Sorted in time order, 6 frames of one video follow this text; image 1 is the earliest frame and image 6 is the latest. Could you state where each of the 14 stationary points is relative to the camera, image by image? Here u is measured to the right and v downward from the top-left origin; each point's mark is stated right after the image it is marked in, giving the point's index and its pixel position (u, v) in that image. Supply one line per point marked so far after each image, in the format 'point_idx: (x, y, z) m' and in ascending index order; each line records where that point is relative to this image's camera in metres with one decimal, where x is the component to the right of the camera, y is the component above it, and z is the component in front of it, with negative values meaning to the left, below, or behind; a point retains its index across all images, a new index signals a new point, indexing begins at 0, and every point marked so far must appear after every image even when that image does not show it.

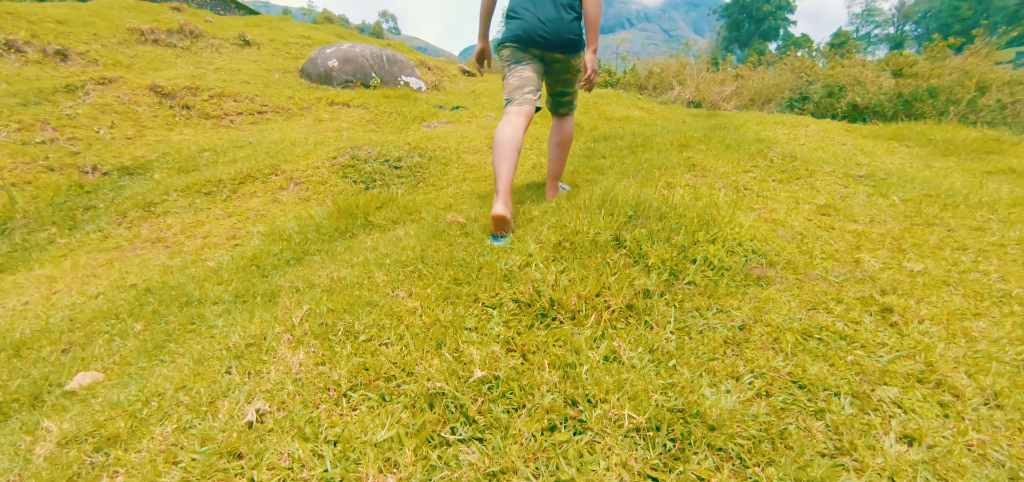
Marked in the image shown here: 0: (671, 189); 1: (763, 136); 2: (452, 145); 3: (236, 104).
0: (+1.2, +0.4, +3.5) m
1: (+3.4, +1.4, +6.0) m
2: (-0.8, +1.3, +6.1) m
3: (-5.2, +2.6, +8.4) m
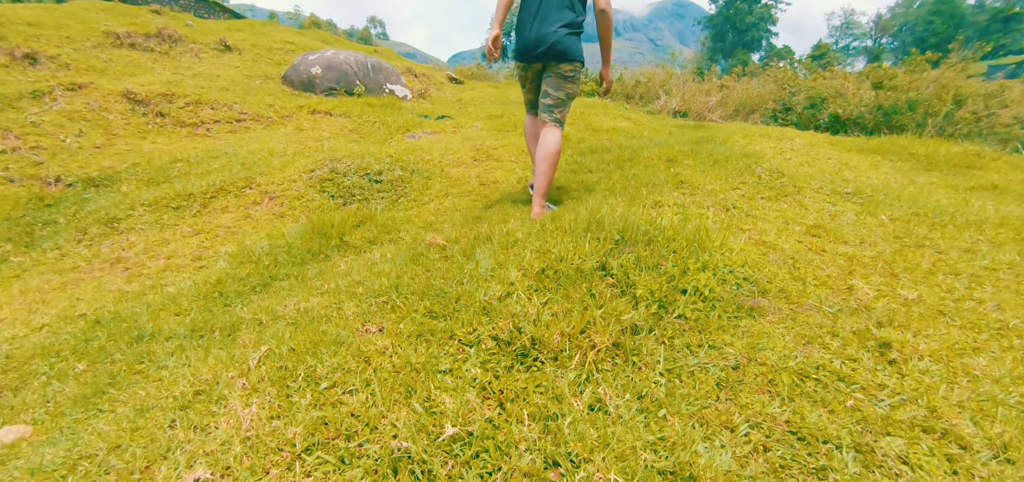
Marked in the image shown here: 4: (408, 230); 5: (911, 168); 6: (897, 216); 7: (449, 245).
0: (+1.1, +0.2, +3.4) m
1: (+3.2, +1.2, +6.0) m
2: (-1.0, +1.1, +5.9) m
3: (-5.4, +2.4, +8.2) m
4: (-0.8, +0.1, +3.7) m
5: (+5.8, +1.1, +6.6) m
6: (+3.3, +0.2, +3.9) m
7: (-0.4, 0.0, +3.1) m
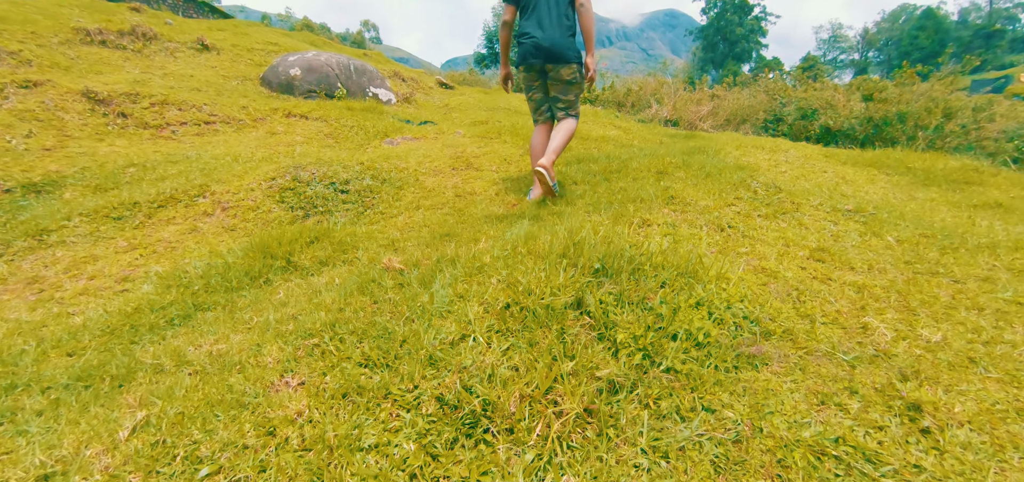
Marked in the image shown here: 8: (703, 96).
0: (+0.9, +0.1, +3.1) m
1: (+2.9, +1.0, +5.7) m
2: (-1.2, +0.9, +5.6) m
3: (-5.7, +2.2, +7.7) m
4: (-1.1, -0.1, +3.3) m
5: (+5.6, +0.8, +6.3) m
6: (+3.1, 0.0, +3.6) m
7: (-0.6, -0.2, +2.7) m
8: (+5.6, +4.3, +13.2) m
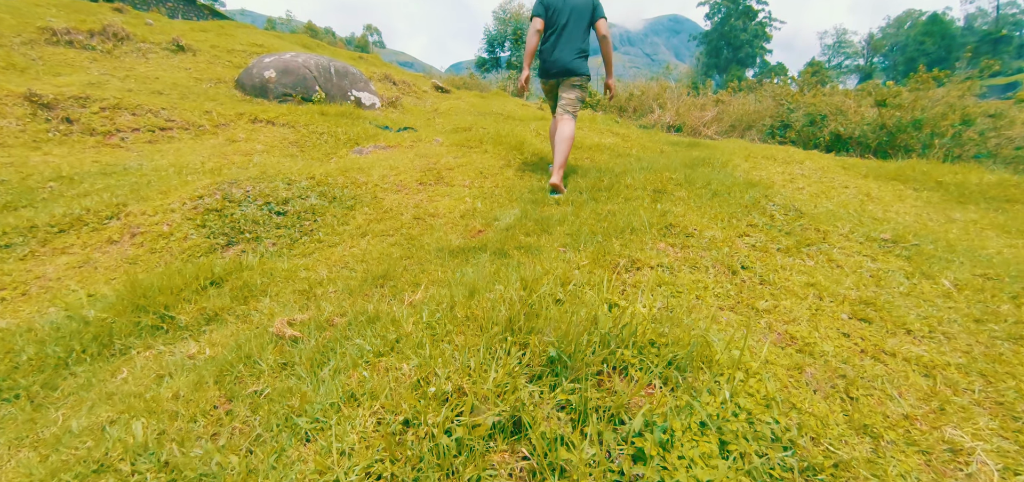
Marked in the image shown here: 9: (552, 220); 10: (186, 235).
0: (+0.6, -0.2, +2.3) m
1: (+2.7, +0.7, +5.0) m
2: (-1.5, +0.7, +4.9) m
3: (-5.9, +1.9, +7.0) m
4: (-1.3, -0.3, +2.5) m
5: (+5.3, +0.5, +5.6) m
6: (+2.8, -0.2, +2.8) m
7: (-0.9, -0.4, +2.0) m
8: (+5.4, +3.9, +12.5) m
9: (+0.3, +0.2, +3.4) m
10: (-2.5, +0.1, +3.5) m
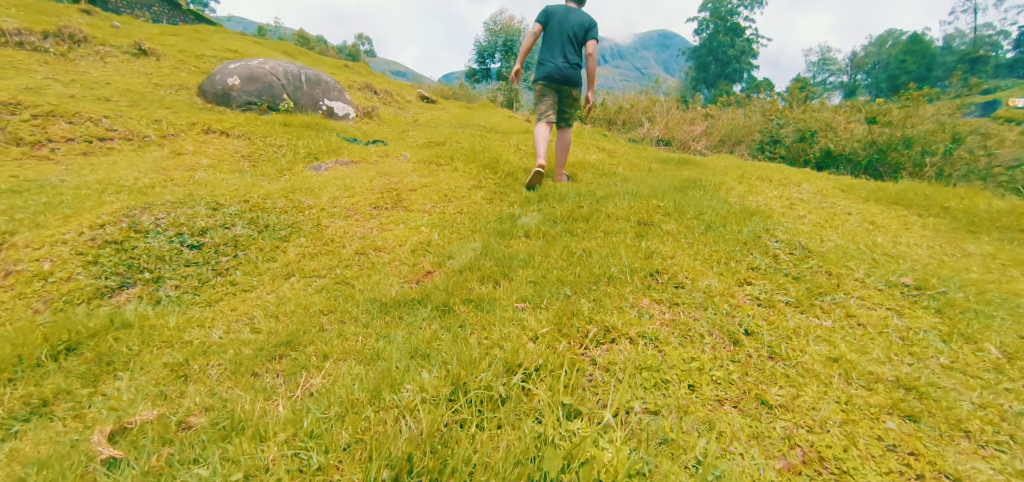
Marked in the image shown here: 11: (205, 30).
0: (+0.4, -0.5, +1.8) m
1: (+2.4, +0.4, +4.5) m
2: (-1.8, +0.4, +4.3) m
3: (-6.3, +1.6, +6.4) m
4: (-1.6, -0.6, +1.9) m
5: (+5.0, +0.1, +5.1) m
6: (+2.6, -0.5, +2.3) m
7: (-1.2, -0.7, +1.4) m
8: (+5.0, +3.4, +12.1) m
9: (0.0, -0.1, +2.8) m
10: (-2.8, -0.2, +2.9) m
11: (-10.8, +7.4, +15.7) m
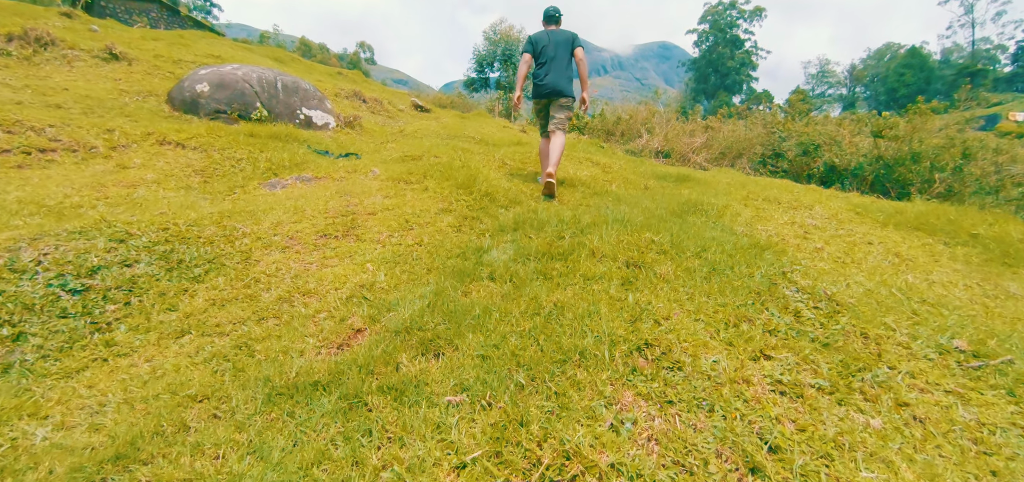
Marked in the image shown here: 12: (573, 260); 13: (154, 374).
0: (+0.1, -0.7, +1.1) m
1: (+2.1, +0.1, +3.9) m
2: (-2.0, +0.1, +3.7) m
3: (-6.5, +1.4, +5.8) m
4: (-1.8, -0.8, +1.3) m
5: (+4.8, -0.2, +4.5) m
6: (+2.3, -0.8, +1.7) m
7: (-1.4, -0.9, +0.8) m
8: (+4.8, +2.9, +11.6) m
9: (-0.2, -0.4, +2.2) m
10: (-3.1, -0.4, +2.3) m
11: (-11.0, +7.0, +15.2) m
12: (+0.4, -0.1, +2.9) m
13: (-1.6, -0.6, +2.0) m
